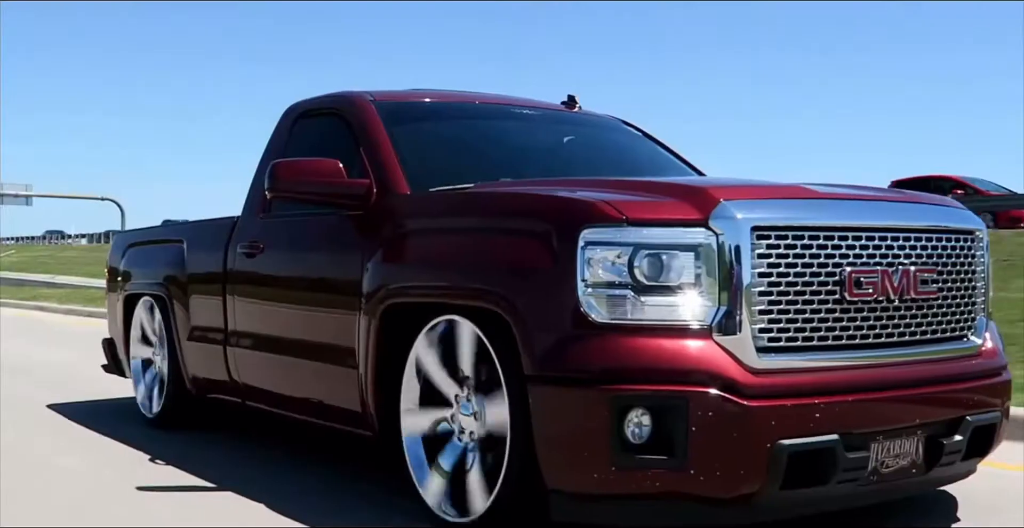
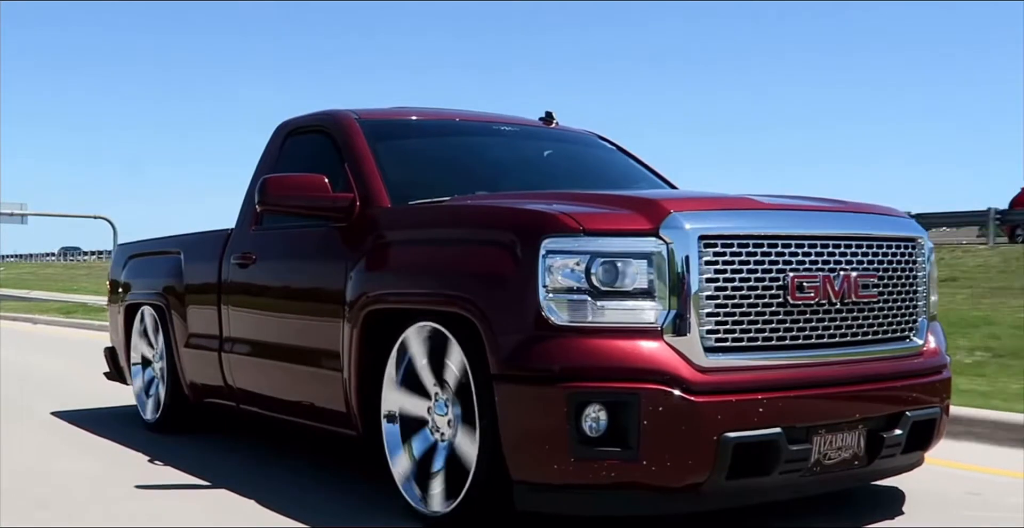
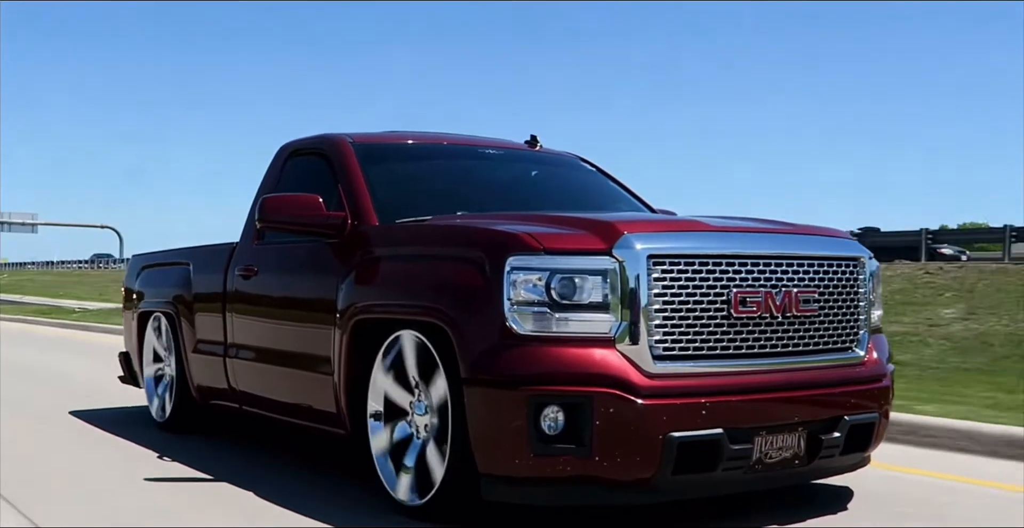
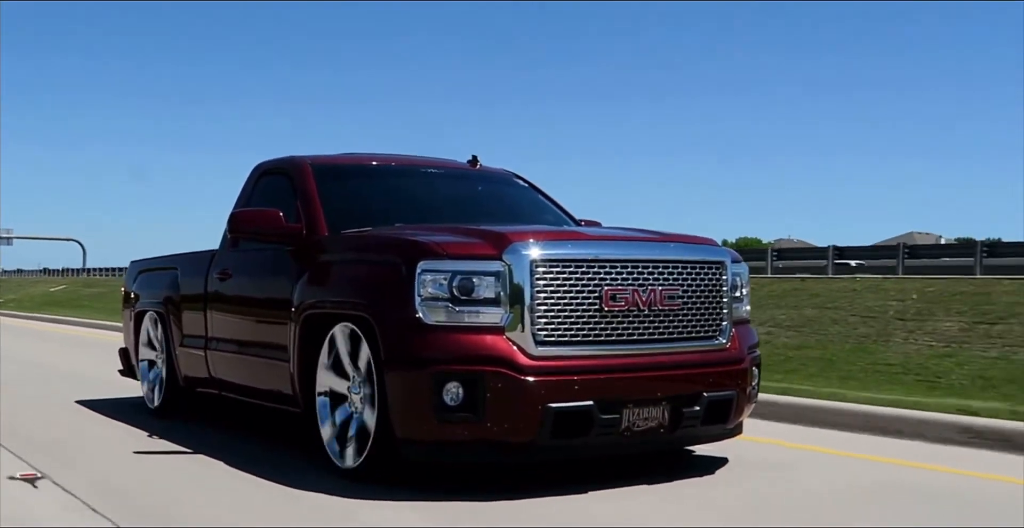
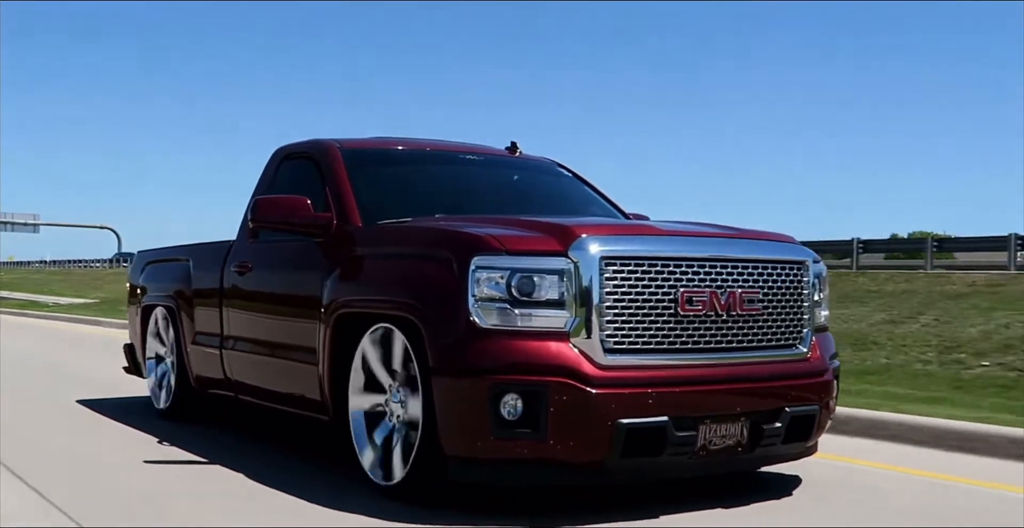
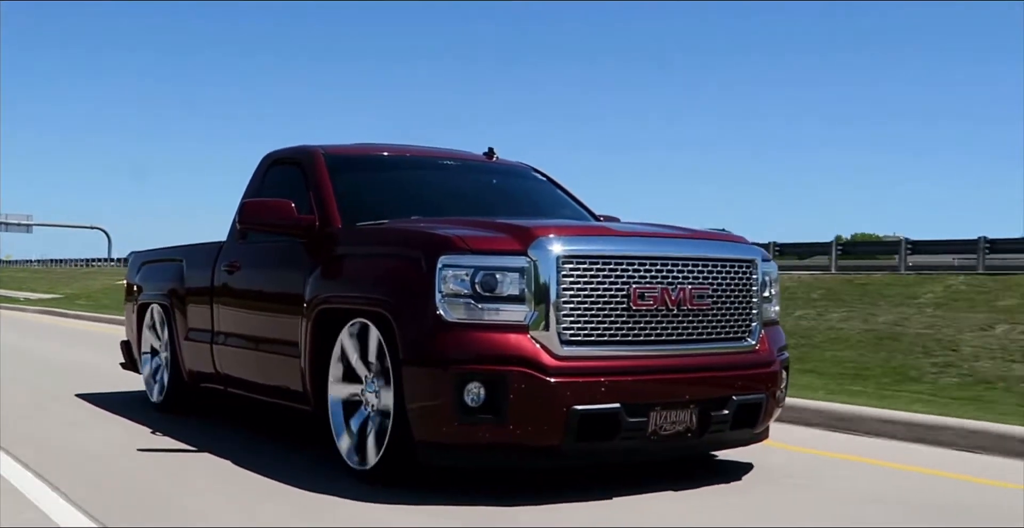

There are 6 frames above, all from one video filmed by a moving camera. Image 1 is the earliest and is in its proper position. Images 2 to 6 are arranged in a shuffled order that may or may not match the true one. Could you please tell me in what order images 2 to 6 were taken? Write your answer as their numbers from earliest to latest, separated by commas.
2, 3, 5, 6, 4
